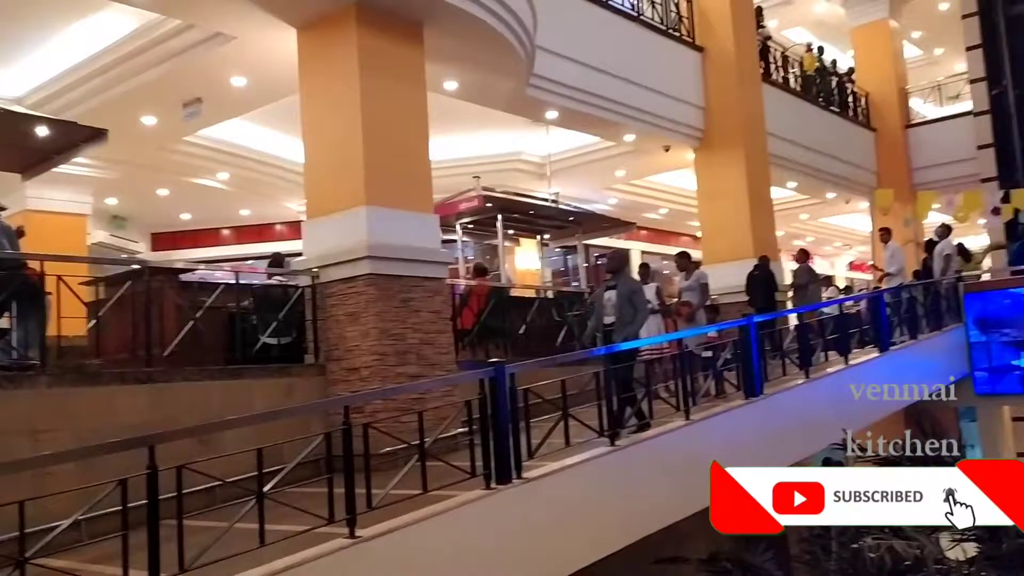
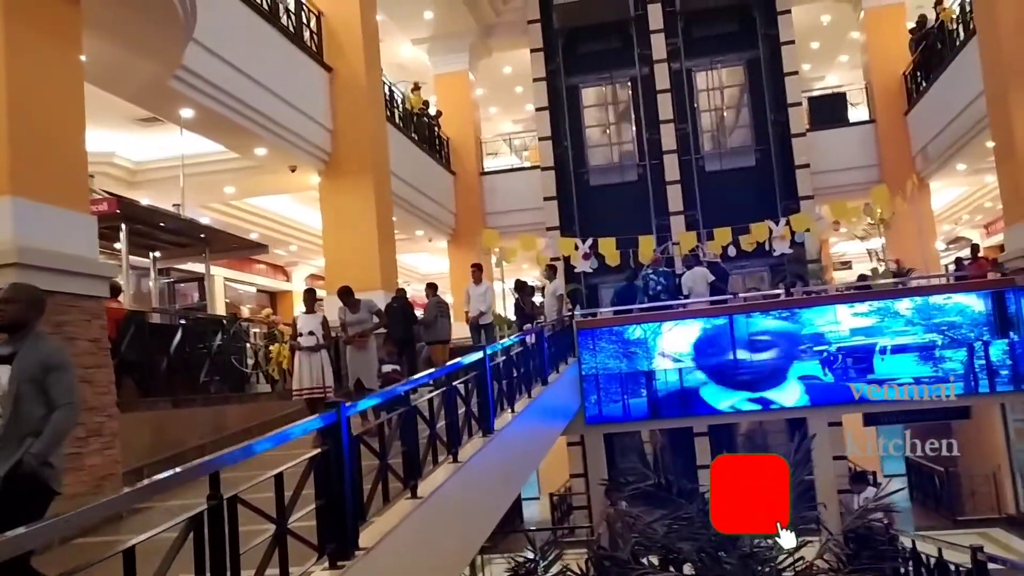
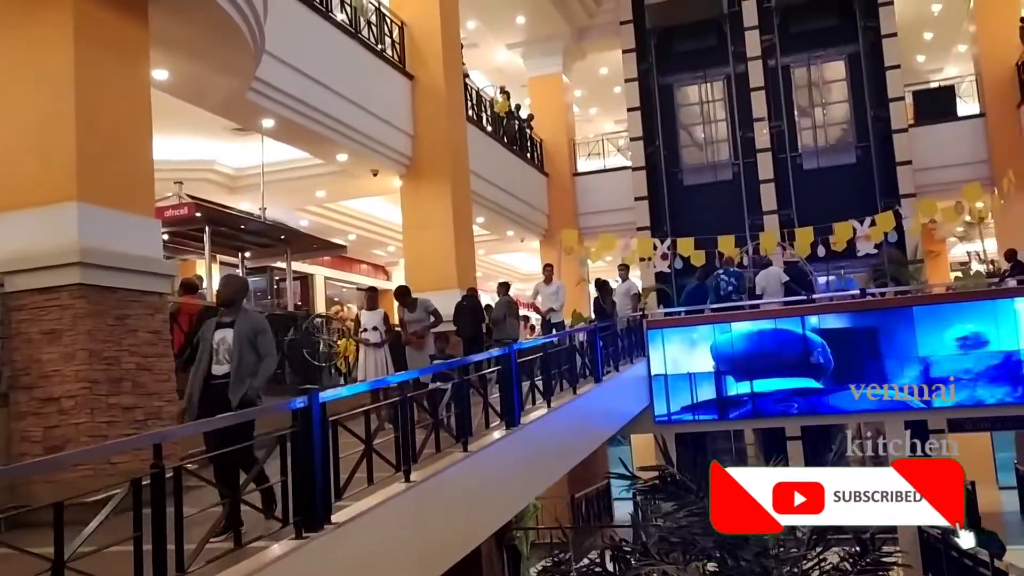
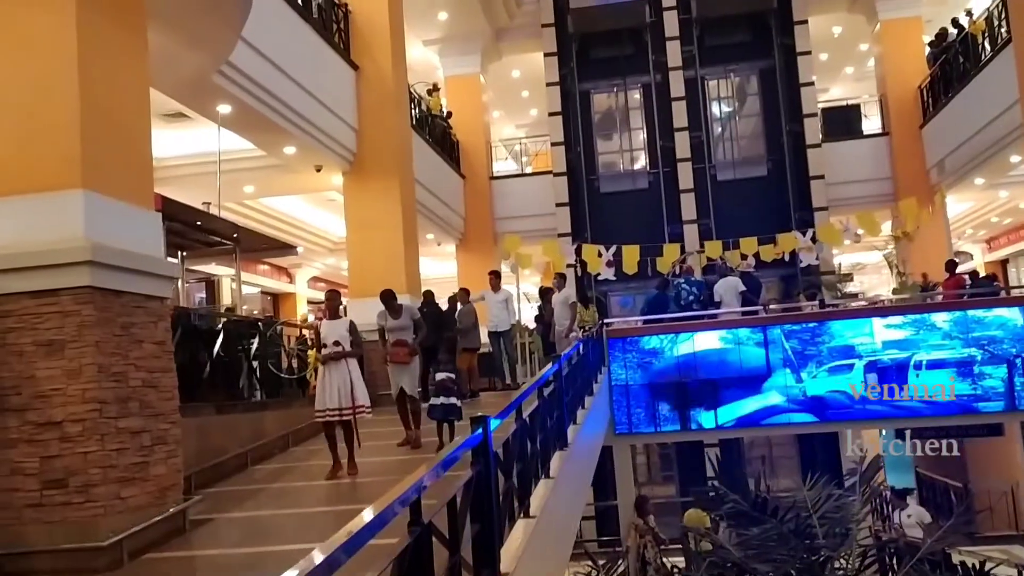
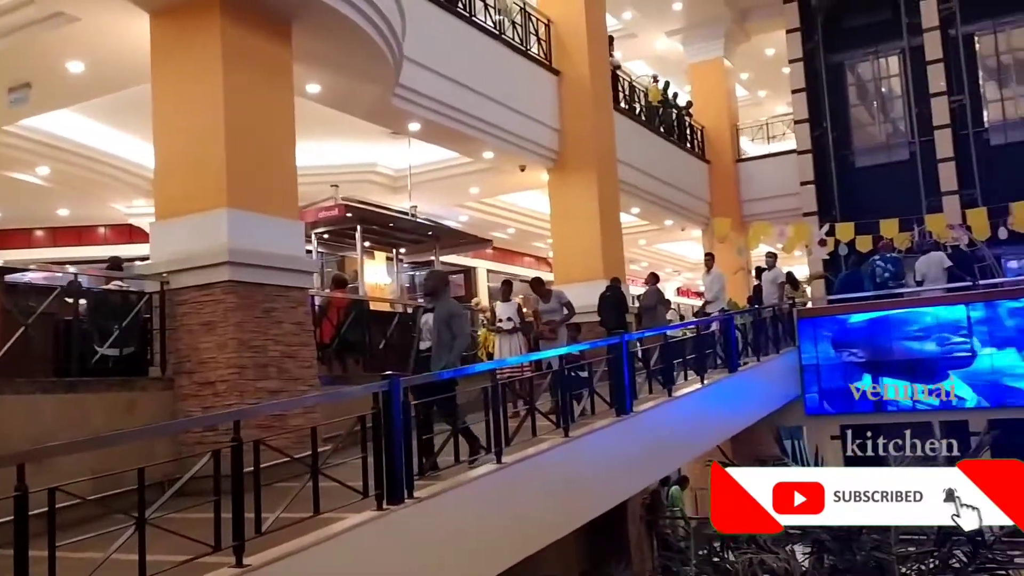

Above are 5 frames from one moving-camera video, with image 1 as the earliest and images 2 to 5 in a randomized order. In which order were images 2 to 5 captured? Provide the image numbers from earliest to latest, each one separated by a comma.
5, 3, 2, 4
